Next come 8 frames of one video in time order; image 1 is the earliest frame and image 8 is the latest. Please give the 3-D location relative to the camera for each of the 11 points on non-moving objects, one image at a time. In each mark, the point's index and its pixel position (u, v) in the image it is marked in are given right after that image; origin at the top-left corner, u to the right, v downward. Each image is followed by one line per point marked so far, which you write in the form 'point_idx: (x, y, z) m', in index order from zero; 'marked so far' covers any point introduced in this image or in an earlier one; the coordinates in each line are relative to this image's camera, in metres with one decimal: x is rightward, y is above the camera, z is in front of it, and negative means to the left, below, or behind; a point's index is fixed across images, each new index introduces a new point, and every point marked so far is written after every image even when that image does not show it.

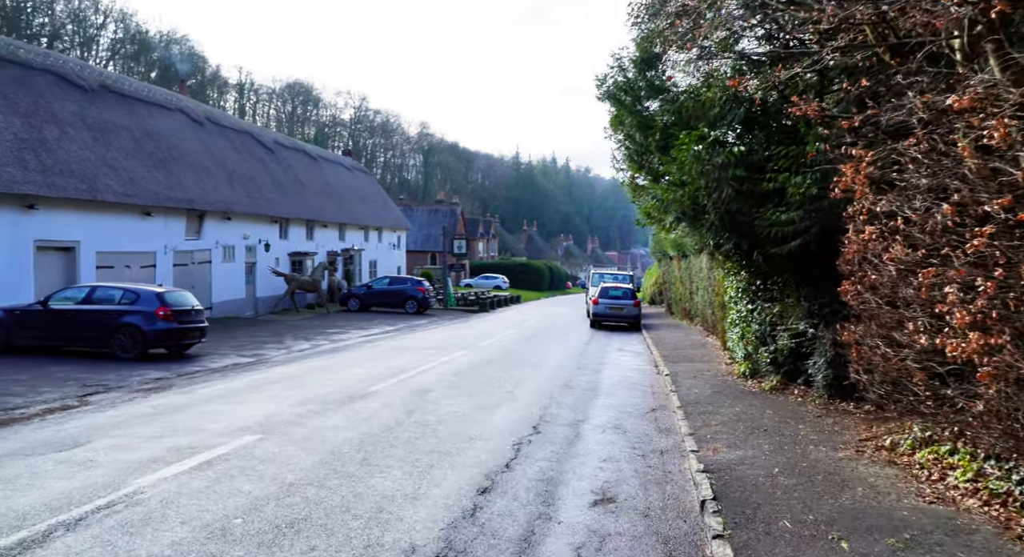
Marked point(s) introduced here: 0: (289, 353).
0: (-5.4, -1.8, +19.0) m
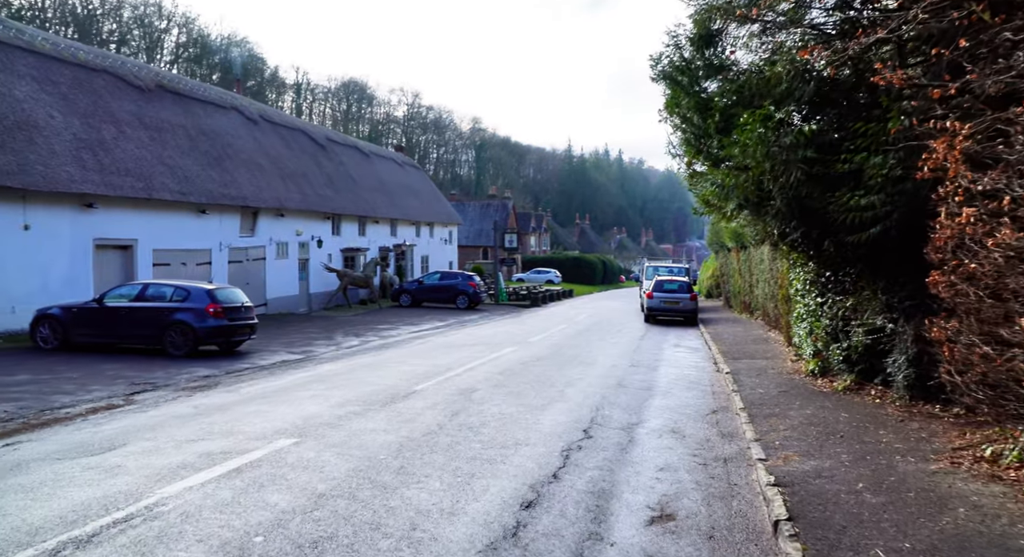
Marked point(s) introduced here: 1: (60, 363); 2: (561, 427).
0: (-4.2, -1.7, +18.8) m
1: (-9.2, -1.7, +15.9) m
2: (+0.5, -1.6, +8.2) m
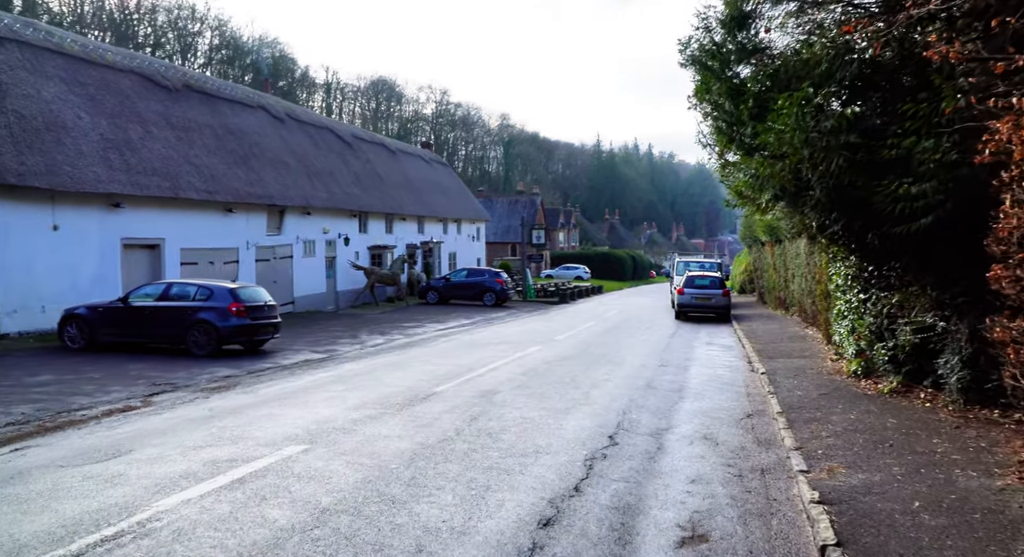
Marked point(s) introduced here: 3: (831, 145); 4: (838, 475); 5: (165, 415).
0: (-3.6, -1.6, +18.5) m
1: (-8.6, -1.7, +15.8) m
2: (+0.7, -1.5, +7.7) m
3: (+3.3, +1.4, +8.1) m
4: (+2.4, -1.5, +5.8) m
5: (-4.4, -1.7, +9.8) m
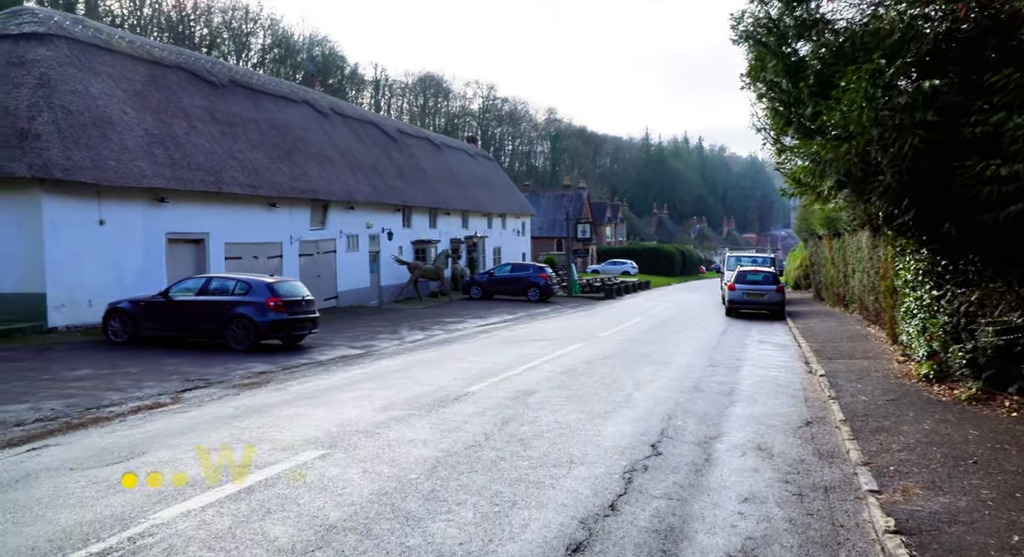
0: (-2.6, -1.5, +18.1) m
1: (-7.8, -1.5, +15.7) m
2: (+1.0, -1.5, +7.1) m
3: (+3.6, +1.4, +7.3) m
4: (+2.6, -1.4, +5.1) m
5: (-3.9, -1.6, +9.4) m
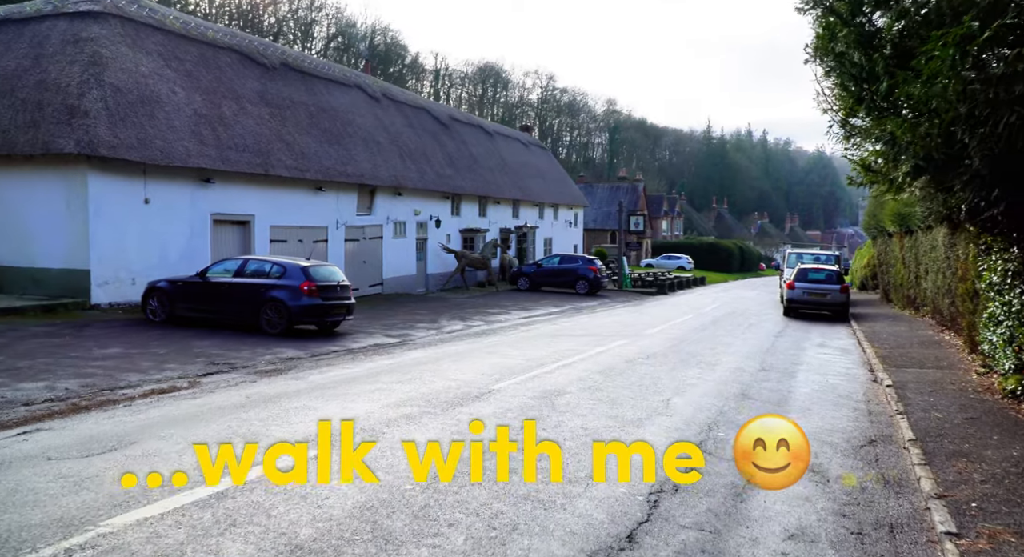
0: (-1.7, -1.2, +17.5) m
1: (-7.1, -1.1, +15.5) m
2: (+1.2, -1.4, +6.2) m
3: (+3.9, +1.4, +6.2) m
4: (+2.6, -1.4, +4.1) m
5: (-3.6, -1.4, +8.9) m
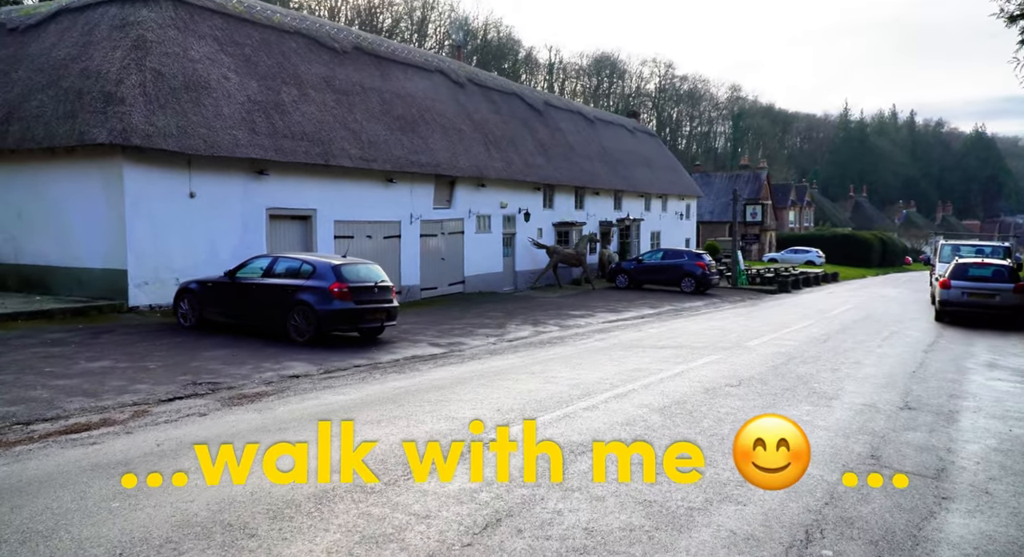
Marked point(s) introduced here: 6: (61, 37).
0: (-0.3, -1.2, +14.8) m
1: (-6.0, -1.2, +13.6) m
2: (+0.7, -1.4, +3.2) m
3: (+3.4, +1.4, +2.8) m
4: (+1.8, -1.4, +0.9) m
5: (-3.6, -1.4, +6.6) m
6: (-11.5, +6.2, +20.0) m
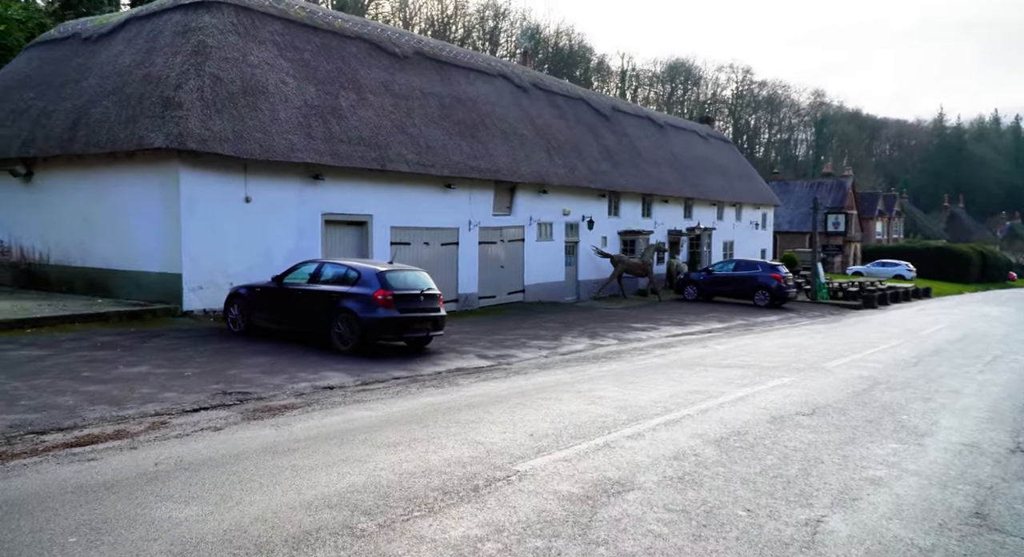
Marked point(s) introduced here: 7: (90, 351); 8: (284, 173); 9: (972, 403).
0: (+0.6, -1.4, +14.0) m
1: (-5.1, -1.2, +13.3) m
2: (+0.6, -1.5, +2.3) m
3: (+3.3, +1.4, +1.7) m
4: (+1.5, -1.5, -0.1) m
5: (-3.3, -1.5, +6.1) m
6: (-9.9, +6.1, +20.2) m
7: (-7.0, -1.2, +13.0) m
8: (-5.5, +2.6, +18.8) m
9: (+5.1, -1.3, +8.7) m
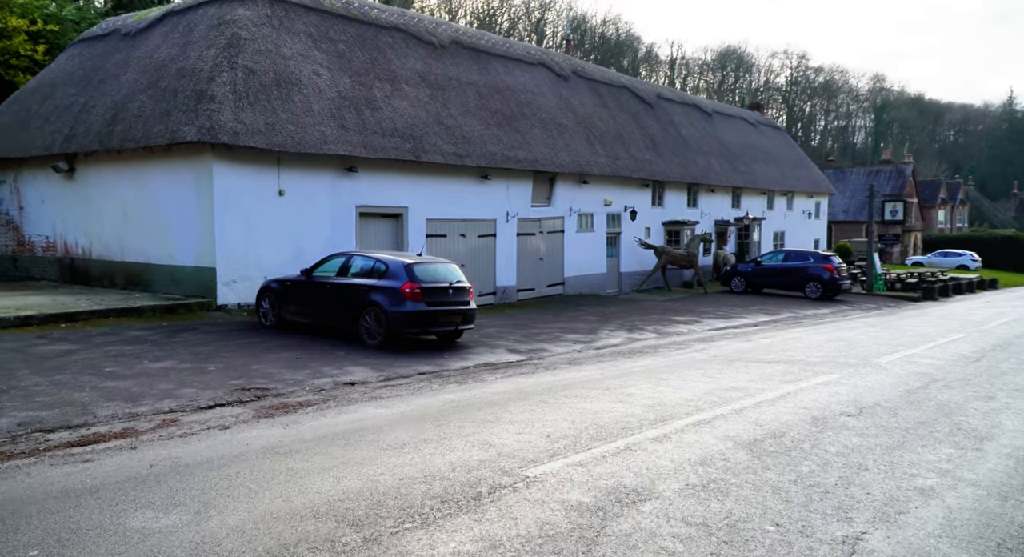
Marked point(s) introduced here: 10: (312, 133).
0: (+1.2, -1.2, +13.4) m
1: (-4.6, -1.1, +13.1) m
2: (+0.5, -1.4, +1.8) m
3: (+3.0, +1.4, +1.0) m
4: (+1.2, -1.4, -0.6) m
5: (-3.2, -1.4, +5.9) m
6: (-9.0, +6.2, +20.3) m
7: (-6.5, -1.1, +13.0) m
8: (-4.6, +2.7, +18.7) m
9: (+5.3, -1.2, +7.9) m
10: (-4.7, +3.5, +18.5) m
